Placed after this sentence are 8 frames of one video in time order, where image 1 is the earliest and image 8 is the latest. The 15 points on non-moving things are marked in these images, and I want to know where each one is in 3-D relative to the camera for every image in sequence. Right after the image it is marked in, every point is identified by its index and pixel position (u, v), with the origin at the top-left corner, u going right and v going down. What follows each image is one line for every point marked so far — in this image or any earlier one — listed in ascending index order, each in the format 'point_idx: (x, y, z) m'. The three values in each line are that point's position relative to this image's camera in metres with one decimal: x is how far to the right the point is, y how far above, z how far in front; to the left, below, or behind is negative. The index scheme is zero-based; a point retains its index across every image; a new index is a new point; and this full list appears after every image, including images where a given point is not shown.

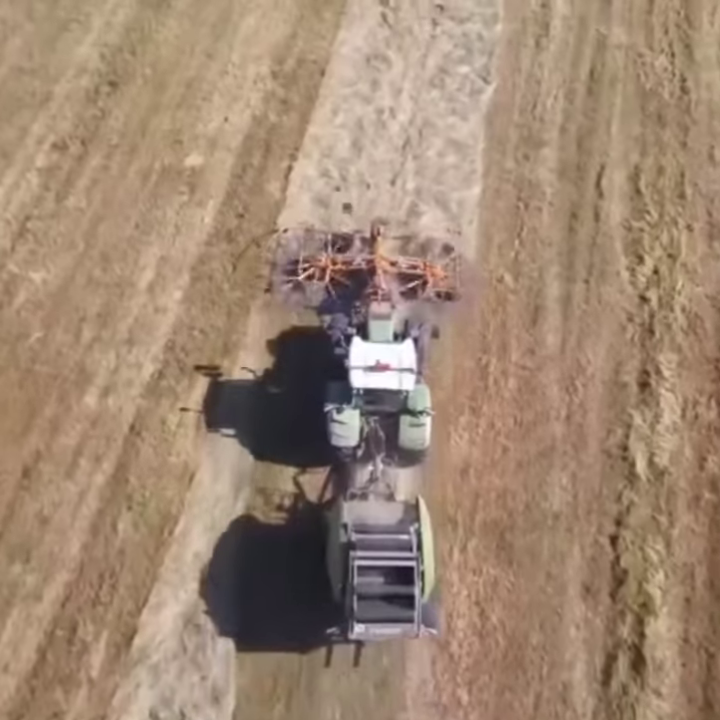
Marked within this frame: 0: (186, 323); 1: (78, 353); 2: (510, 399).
0: (-2.1, +0.5, +19.7) m
1: (-3.4, +0.1, +19.1) m
2: (+1.8, -0.5, +19.5) m
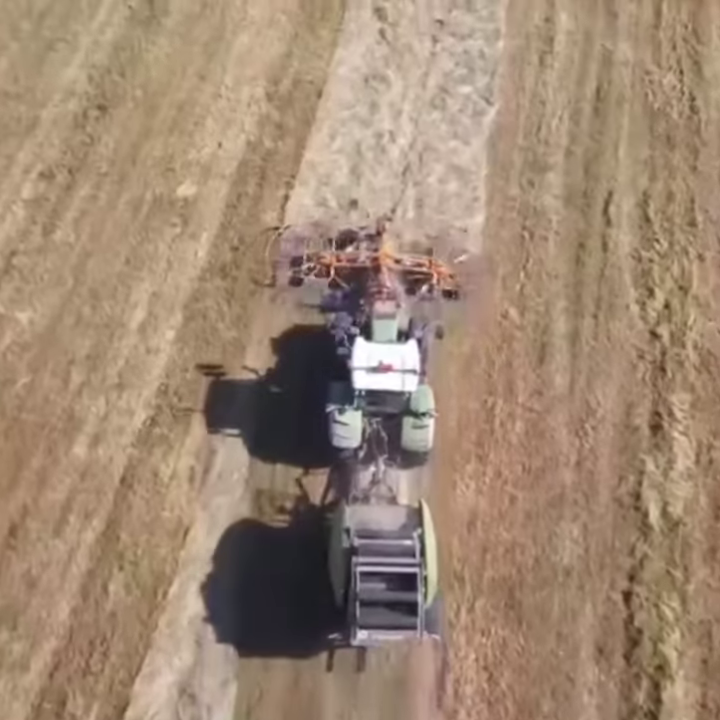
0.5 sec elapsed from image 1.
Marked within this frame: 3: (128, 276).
0: (-2.1, -0.1, +18.9) m
1: (-3.4, -0.5, +18.3) m
2: (+1.9, -1.0, +18.7) m
3: (-2.9, +1.1, +19.8) m
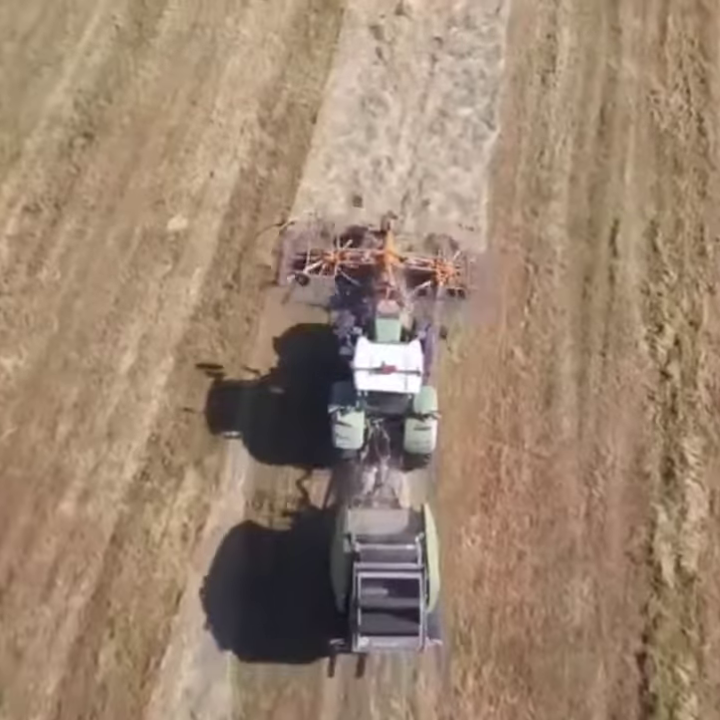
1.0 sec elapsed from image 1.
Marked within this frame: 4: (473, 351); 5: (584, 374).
0: (-2.1, -0.6, +18.1) m
1: (-3.4, -1.0, +17.5) m
2: (+1.9, -1.5, +18.0) m
3: (-2.9, +0.5, +19.0) m
4: (+1.4, +0.1, +19.5) m
5: (+2.7, -0.2, +19.4) m
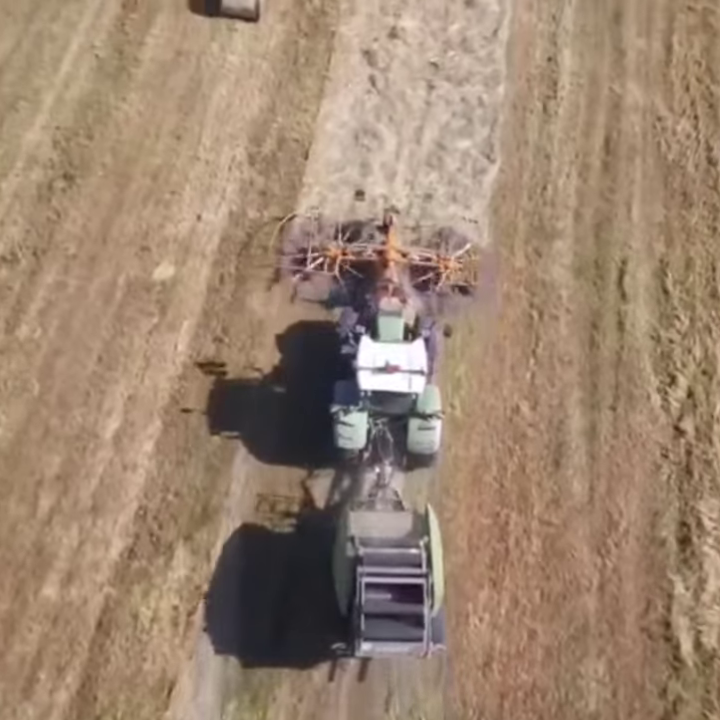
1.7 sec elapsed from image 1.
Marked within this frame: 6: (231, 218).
0: (-2.1, -1.3, +17.0) m
1: (-3.4, -1.7, +16.5) m
2: (+1.9, -2.2, +17.0) m
3: (-2.9, -0.2, +17.9) m
4: (+1.4, -0.6, +18.5) m
5: (+2.7, -0.8, +18.5) m
6: (-1.6, +1.8, +20.0) m
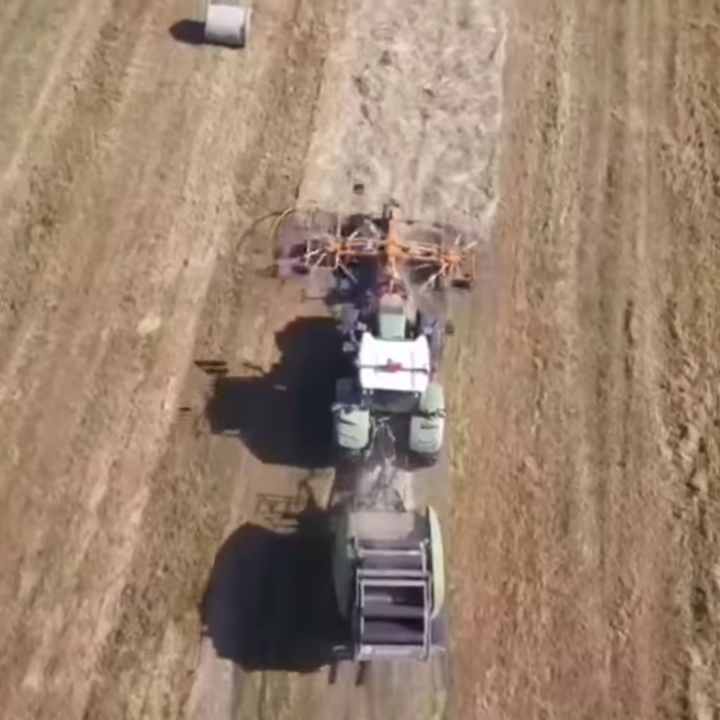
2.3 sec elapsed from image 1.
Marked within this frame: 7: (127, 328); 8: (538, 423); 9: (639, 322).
0: (-2.1, -2.0, +16.1) m
1: (-3.4, -2.5, +15.6) m
2: (+1.9, -2.8, +16.2) m
3: (-2.9, -0.9, +17.0) m
4: (+1.3, -1.2, +17.7) m
5: (+2.7, -1.4, +17.6) m
6: (-1.7, +1.2, +19.1) m
7: (-2.7, +0.4, +18.1) m
8: (+2.0, -0.7, +18.2) m
9: (+3.4, +0.5, +19.4) m
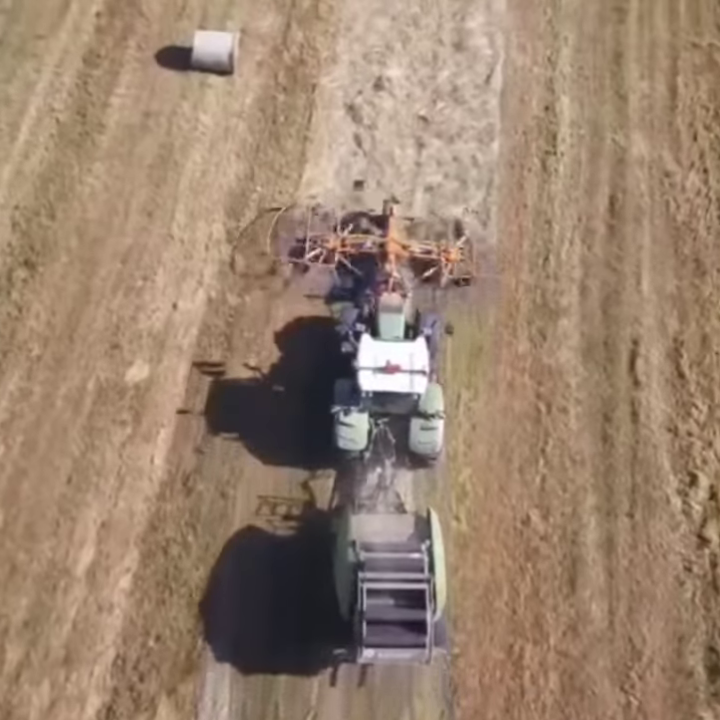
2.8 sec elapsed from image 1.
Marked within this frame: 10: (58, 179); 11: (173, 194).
0: (-2.1, -2.6, +15.5) m
1: (-3.3, -3.0, +14.9) m
2: (+1.9, -3.4, +15.5) m
3: (-3.0, -1.4, +16.3) m
4: (+1.3, -1.7, +17.0) m
5: (+2.7, -1.9, +16.9) m
6: (-1.7, +0.6, +18.3) m
7: (-2.7, -0.2, +17.4) m
8: (+2.0, -1.2, +17.5) m
9: (+3.3, 0.0, +18.8) m
10: (-3.7, +2.2, +19.4) m
11: (-2.3, +2.0, +19.4) m
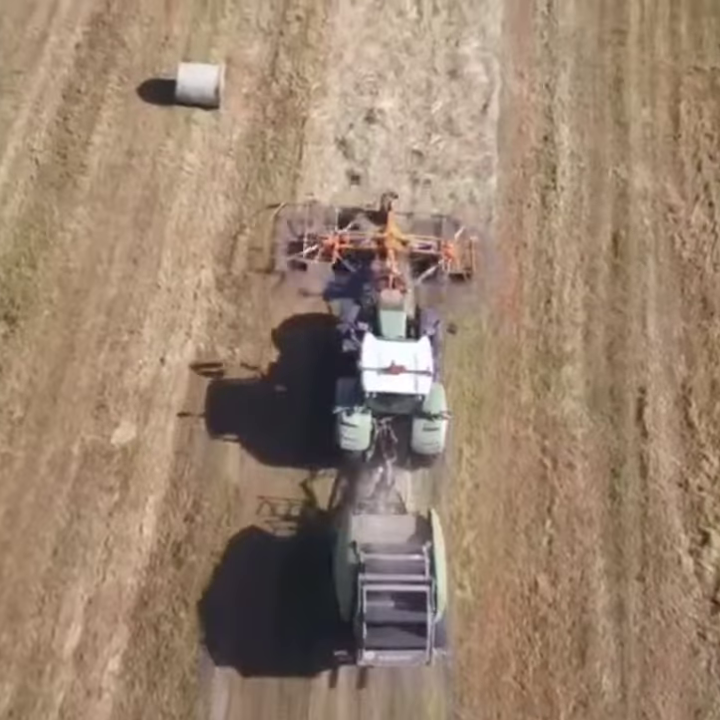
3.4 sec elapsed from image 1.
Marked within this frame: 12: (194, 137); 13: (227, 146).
0: (-2.1, -3.2, +14.7) m
1: (-3.3, -3.7, +14.2) m
2: (+1.9, -4.0, +14.8) m
3: (-3.0, -2.1, +15.5) m
4: (+1.3, -2.3, +16.3) m
5: (+2.7, -2.5, +16.2) m
6: (-1.8, 0.0, +17.6) m
7: (-2.7, -0.8, +16.6) m
8: (+2.0, -1.8, +16.8) m
9: (+3.3, -0.6, +18.0) m
10: (-3.7, +1.6, +18.5) m
11: (-2.3, +1.4, +18.6) m
12: (-2.1, +2.8, +19.9) m
13: (-1.7, +2.7, +19.9) m
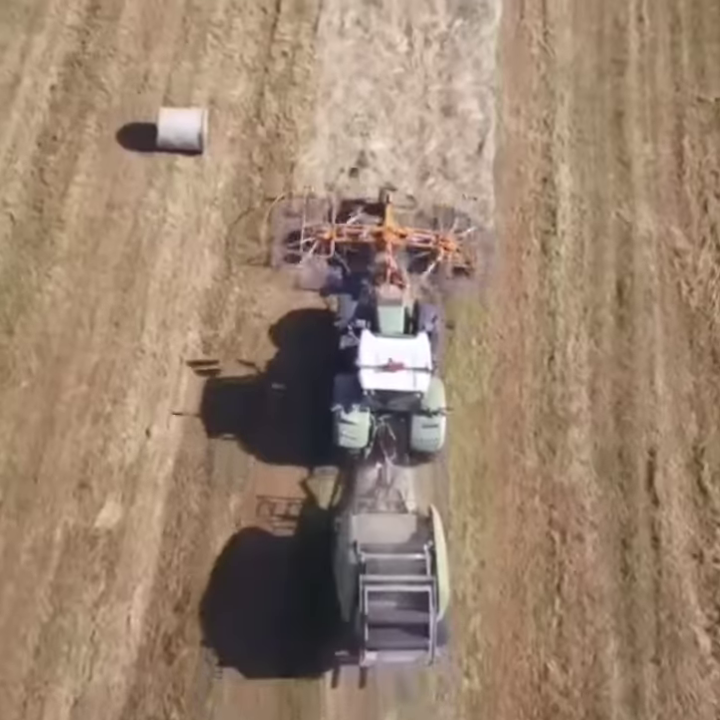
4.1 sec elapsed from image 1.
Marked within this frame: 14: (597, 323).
0: (-2.1, -4.0, +13.9) m
1: (-3.3, -4.5, +13.3) m
2: (+1.9, -4.7, +14.0) m
3: (-2.9, -2.9, +14.6) m
4: (+1.3, -3.0, +15.4) m
5: (+2.7, -3.2, +15.4) m
6: (-1.8, -0.7, +16.7) m
7: (-2.7, -1.6, +15.7) m
8: (+2.0, -2.5, +15.9) m
9: (+3.3, -1.3, +17.2) m
10: (-3.8, +0.8, +17.6) m
11: (-2.4, +0.7, +17.7) m
12: (-2.2, +2.1, +19.0) m
13: (-1.8, +1.9, +18.9) m
14: (+2.8, +0.4, +18.6) m
